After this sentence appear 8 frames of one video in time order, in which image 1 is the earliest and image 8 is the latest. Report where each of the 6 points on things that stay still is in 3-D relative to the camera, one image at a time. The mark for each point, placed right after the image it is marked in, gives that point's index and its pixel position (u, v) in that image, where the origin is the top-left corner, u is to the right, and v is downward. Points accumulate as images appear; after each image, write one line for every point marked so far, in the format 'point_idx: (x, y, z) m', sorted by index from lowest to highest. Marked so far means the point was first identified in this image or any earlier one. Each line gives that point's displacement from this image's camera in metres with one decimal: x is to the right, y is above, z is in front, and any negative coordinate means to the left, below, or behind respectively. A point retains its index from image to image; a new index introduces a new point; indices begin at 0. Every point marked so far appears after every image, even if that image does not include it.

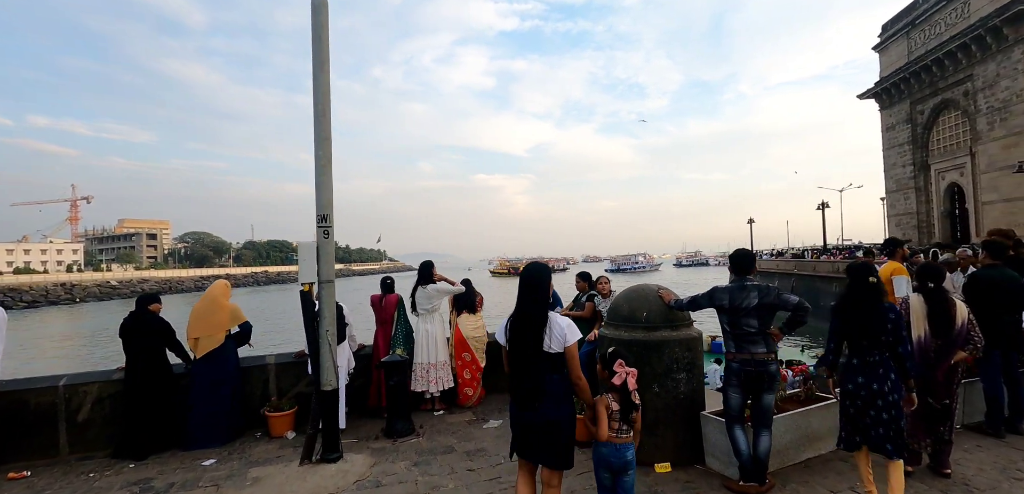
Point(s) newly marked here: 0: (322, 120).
0: (-1.7, +1.2, +4.3) m
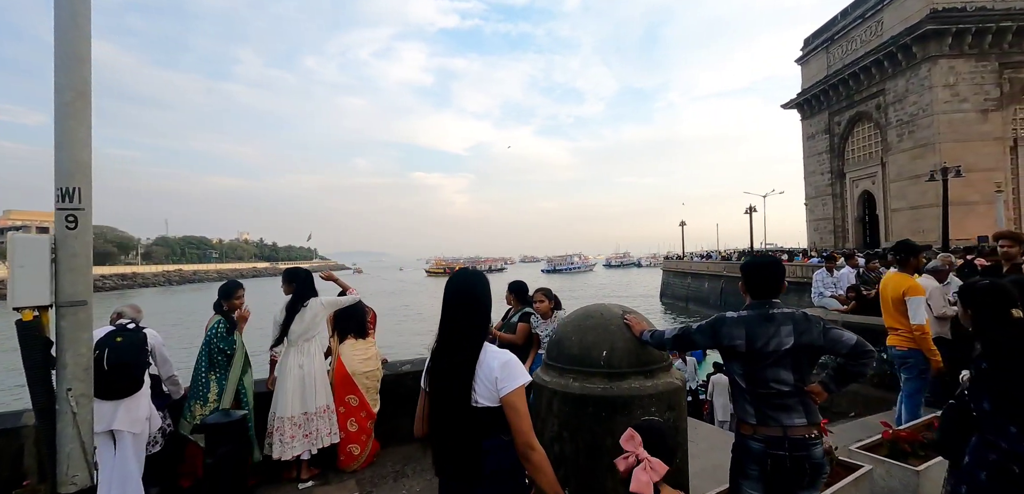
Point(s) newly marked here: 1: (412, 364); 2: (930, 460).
0: (-2.4, +1.2, +2.5) m
1: (-1.0, -1.2, +4.9) m
2: (+2.6, -1.3, +2.9) m
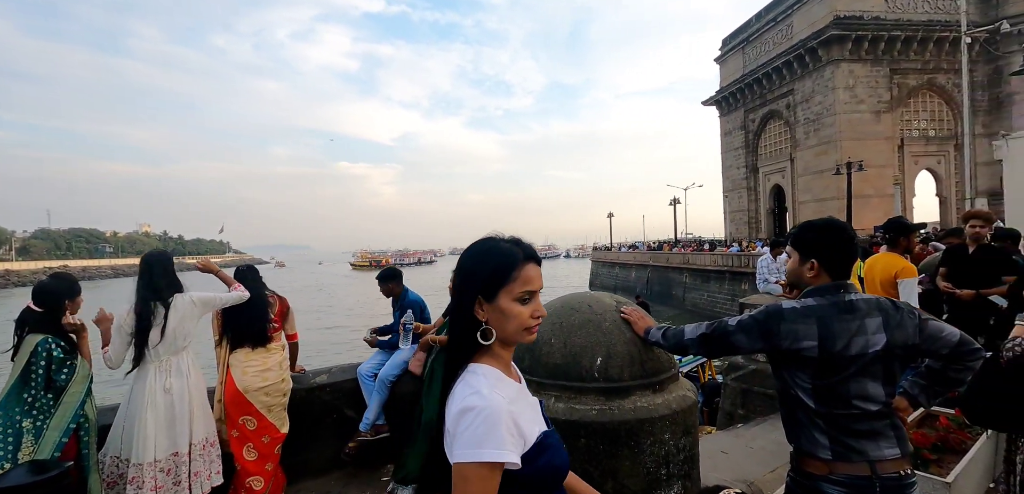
0: (-2.5, +1.3, +1.4) m
1: (-1.5, -1.1, +4.0) m
2: (+2.4, -1.2, +2.5) m
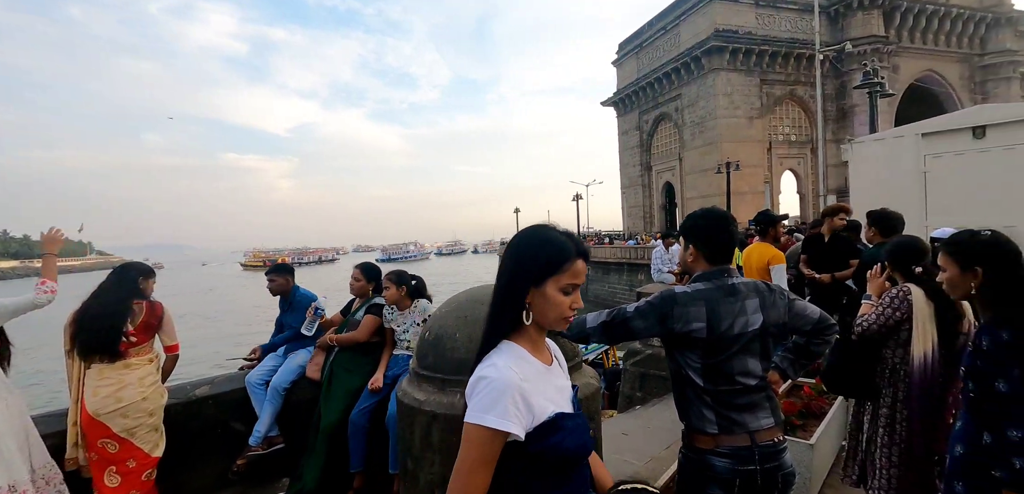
0: (-2.7, +1.3, +0.8) m
1: (-2.3, -1.0, +3.5) m
2: (+1.8, -1.1, +2.9) m
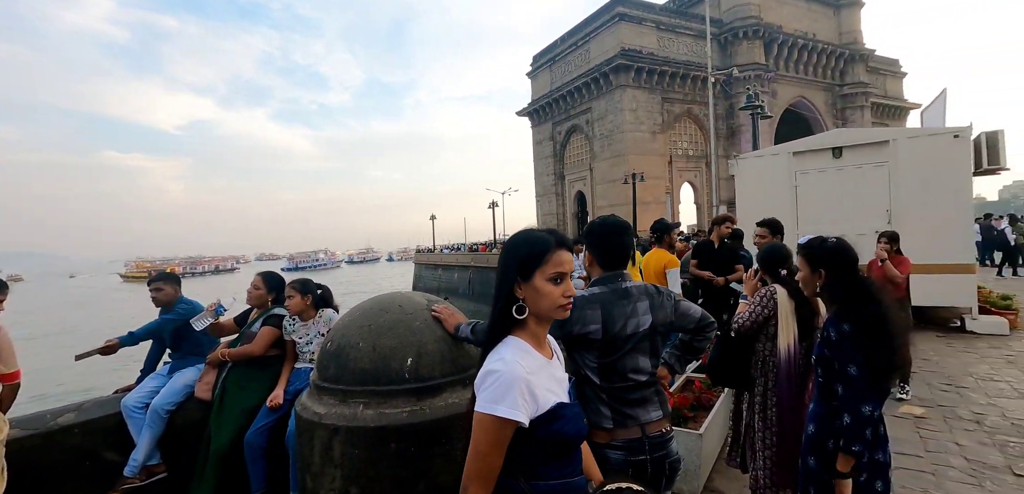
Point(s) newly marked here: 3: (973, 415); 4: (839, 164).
0: (-2.9, +1.3, +0.3) m
1: (-2.9, -1.1, +3.1) m
2: (+1.3, -1.2, +3.1) m
3: (+3.4, -1.2, +3.4) m
4: (+4.6, +1.2, +6.6) m
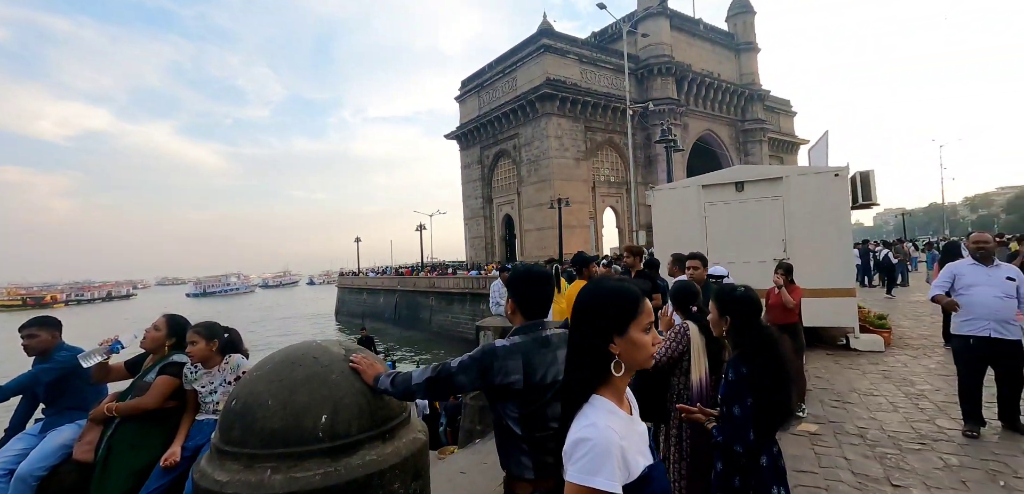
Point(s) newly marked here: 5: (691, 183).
0: (-3.0, +1.1, 0.0) m
1: (-3.3, -1.3, +2.6) m
2: (+0.8, -1.4, +3.2) m
3: (+2.8, -1.5, +3.8) m
4: (+3.5, +0.8, +7.2) m
5: (+2.9, +1.0, +7.6) m
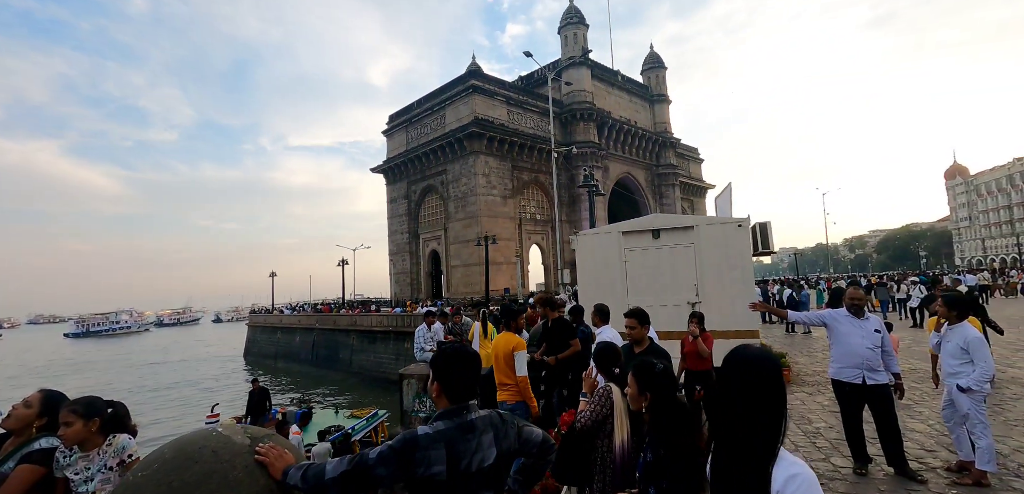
0: (-2.9, +1.0, -0.4) m
1: (-3.7, -1.7, +1.9) m
2: (+0.3, -1.8, +3.2) m
3: (+2.2, -1.9, +4.1) m
4: (+2.4, +0.1, +7.7) m
5: (+1.7, +0.3, +8.0) m
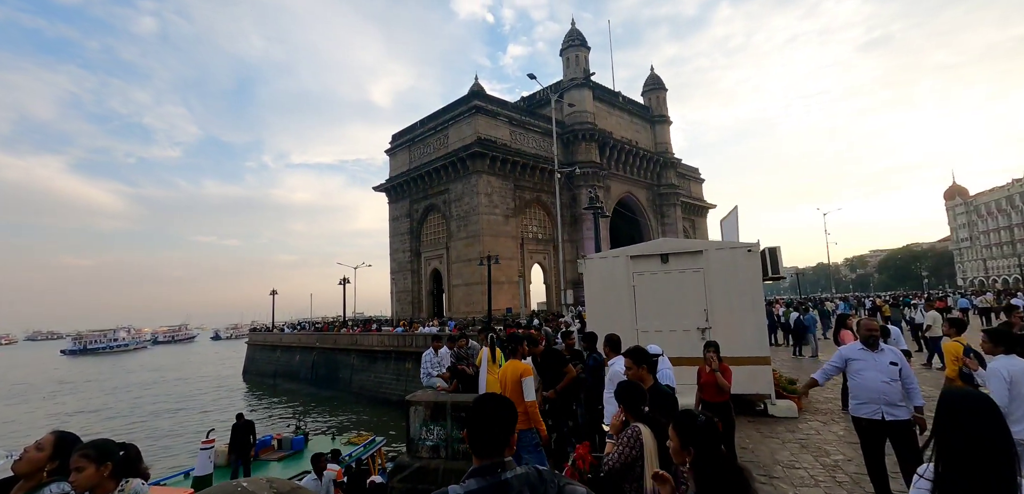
0: (-2.8, +0.9, -0.4) m
1: (-3.5, -1.8, +1.8) m
2: (+0.4, -2.0, +3.1) m
3: (+2.3, -2.2, +4.0) m
4: (+2.5, -0.3, +7.7) m
5: (+1.8, -0.1, +7.9) m
